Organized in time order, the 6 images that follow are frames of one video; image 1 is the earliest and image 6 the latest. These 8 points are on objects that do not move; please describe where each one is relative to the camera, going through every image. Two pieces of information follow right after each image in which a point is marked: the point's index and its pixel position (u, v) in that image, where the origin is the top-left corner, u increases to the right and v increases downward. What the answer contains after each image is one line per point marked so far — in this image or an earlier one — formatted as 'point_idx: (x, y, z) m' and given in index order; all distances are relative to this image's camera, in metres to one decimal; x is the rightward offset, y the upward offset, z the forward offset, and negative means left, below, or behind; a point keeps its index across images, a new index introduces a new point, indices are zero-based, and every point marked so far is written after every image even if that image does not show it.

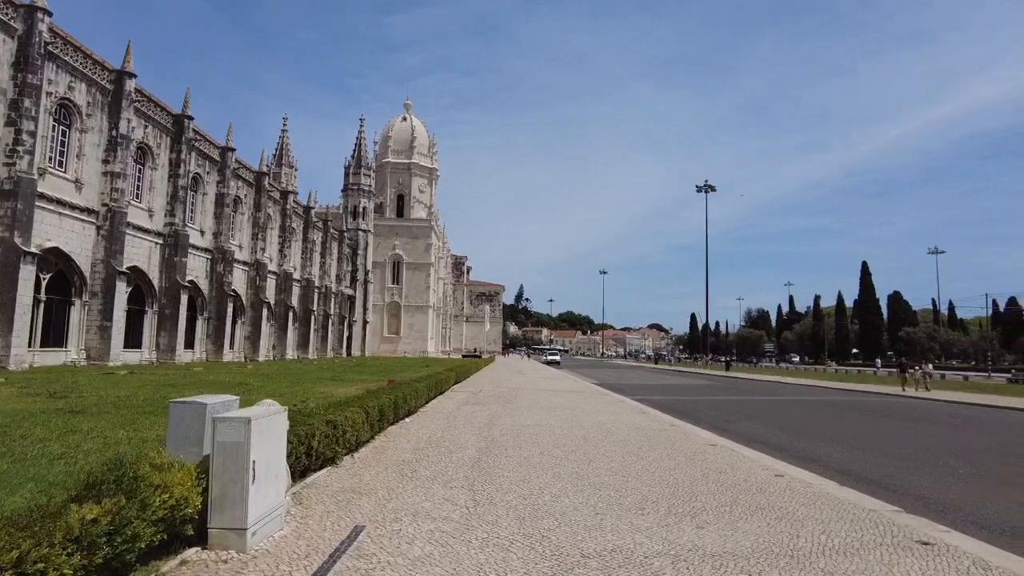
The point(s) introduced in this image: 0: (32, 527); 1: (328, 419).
0: (-2.1, -1.1, +3.1) m
1: (-1.9, -1.4, +7.3) m
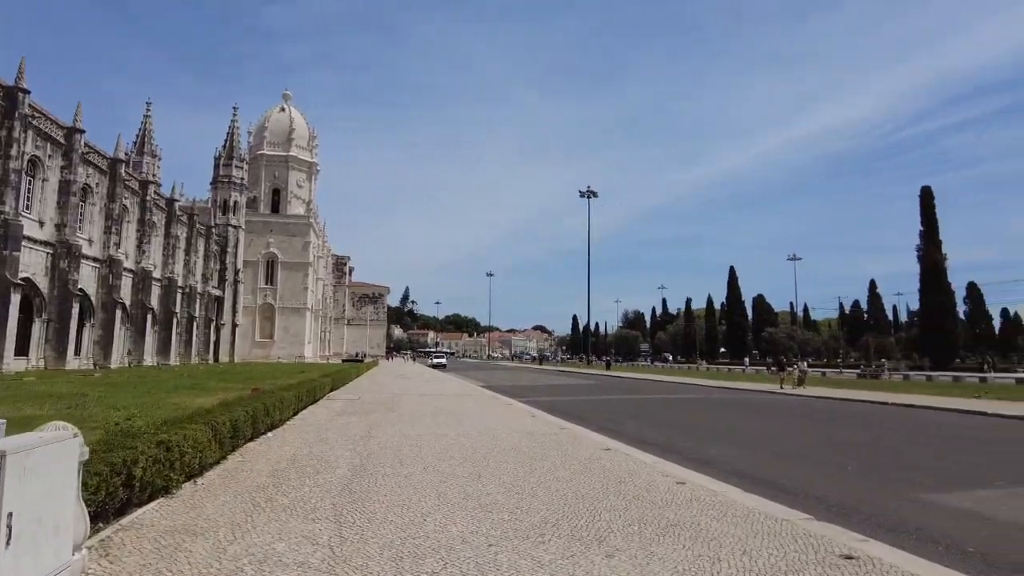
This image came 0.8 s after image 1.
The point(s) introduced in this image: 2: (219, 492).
0: (-2.5, -1.0, +1.7) m
1: (-3.0, -1.3, +5.9) m
2: (-2.7, -1.9, +6.4) m
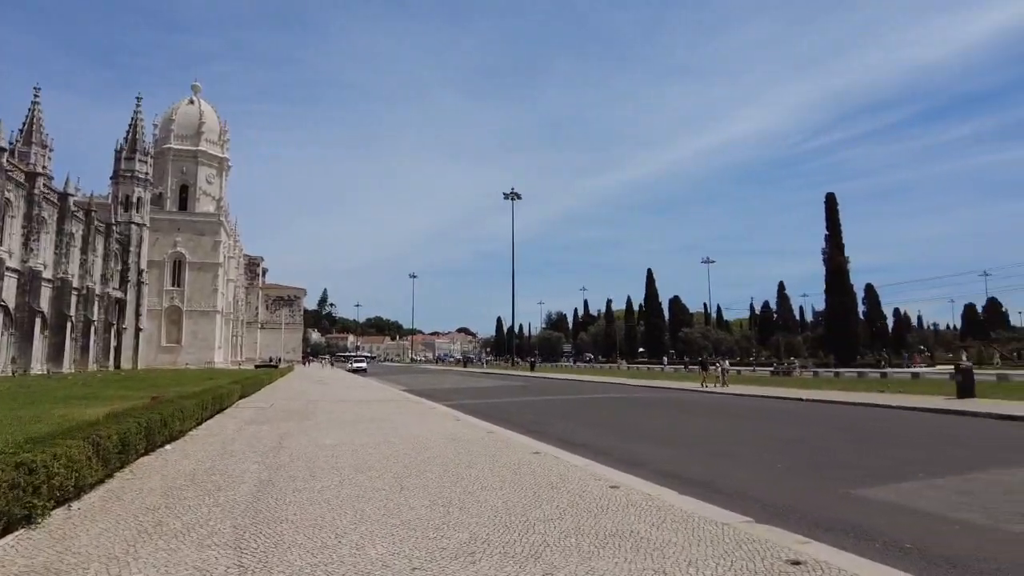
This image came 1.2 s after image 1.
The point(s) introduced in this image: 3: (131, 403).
0: (-2.6, -0.9, +0.9) m
1: (-3.6, -1.2, +5.0) m
2: (-3.4, -1.8, +5.6) m
3: (-7.7, -2.3, +13.8) m
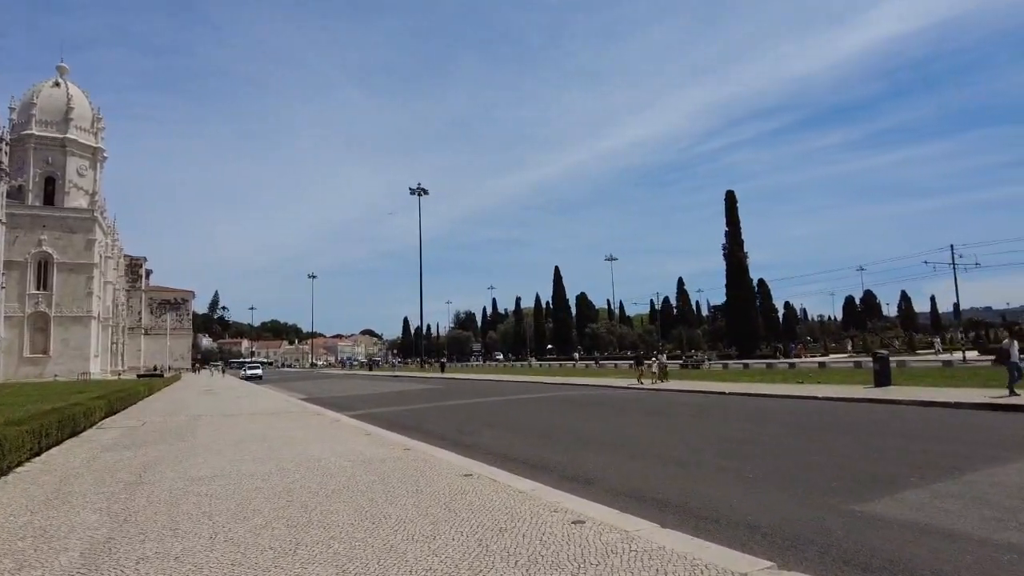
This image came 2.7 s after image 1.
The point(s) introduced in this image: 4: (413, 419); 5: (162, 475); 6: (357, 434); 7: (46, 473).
0: (-2.2, -0.8, -1.2) m
1: (-3.7, -1.1, +2.7) m
2: (-3.6, -1.7, +3.3) m
3: (-9.0, -2.3, +10.9) m
4: (-2.6, -3.5, +18.2) m
5: (-4.6, -2.4, +8.9) m
6: (-3.0, -2.7, +13.0) m
7: (-6.0, -2.4, +9.0) m
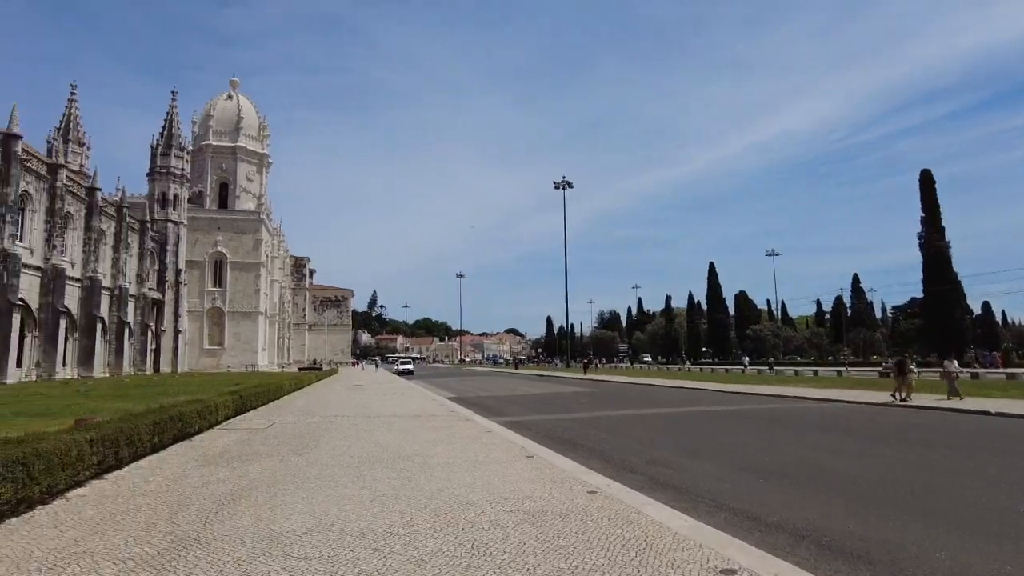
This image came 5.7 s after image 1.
0: (-2.2, -0.4, -4.4) m
1: (-2.9, -0.7, -0.3) m
2: (-2.6, -1.3, +0.3) m
3: (-6.3, -1.9, +8.8) m
4: (+1.5, -3.1, +14.7) m
5: (-2.4, -2.0, +6.0) m
6: (0.0, -2.3, +9.6) m
7: (-3.8, -2.0, +6.3) m
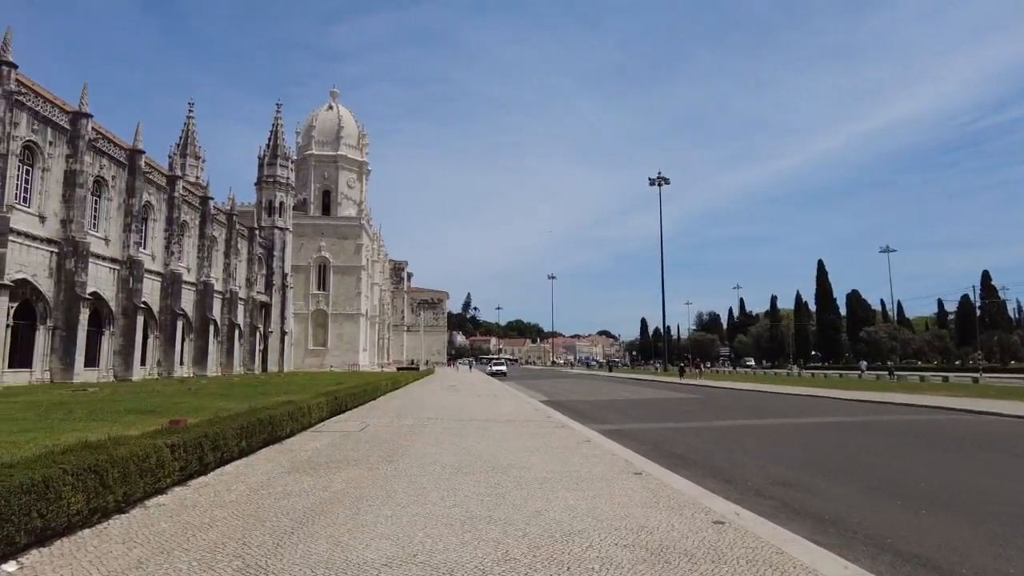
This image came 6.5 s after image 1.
0: (-2.8, -0.3, -5.0) m
1: (-2.9, -0.7, -0.9) m
2: (-2.5, -1.3, -0.3) m
3: (-5.0, -1.8, +8.6) m
4: (+3.4, -3.0, +13.4) m
5: (-1.5, -1.9, +5.3) m
6: (+1.3, -2.3, +8.5) m
7: (-2.9, -1.9, +5.8) m
